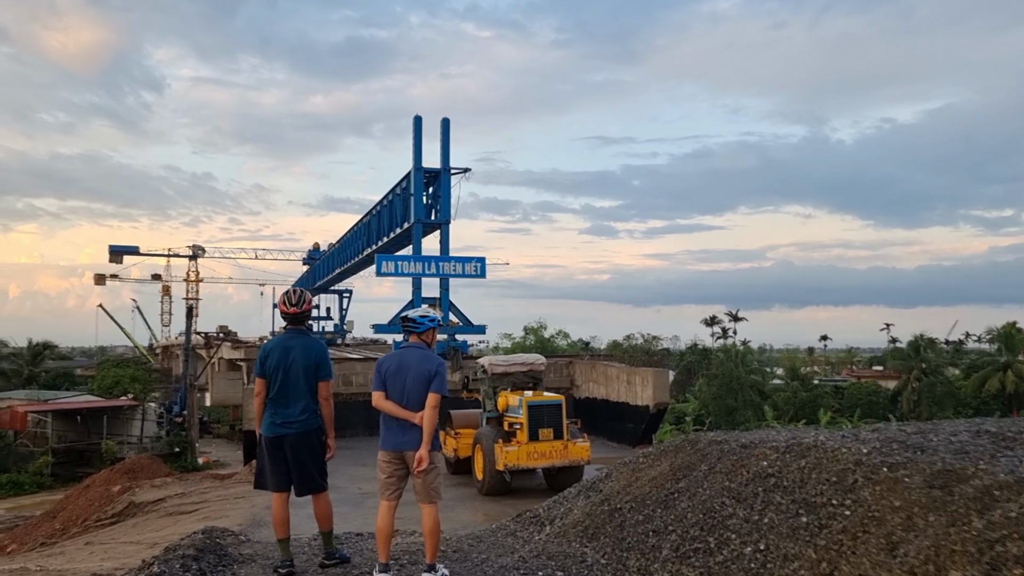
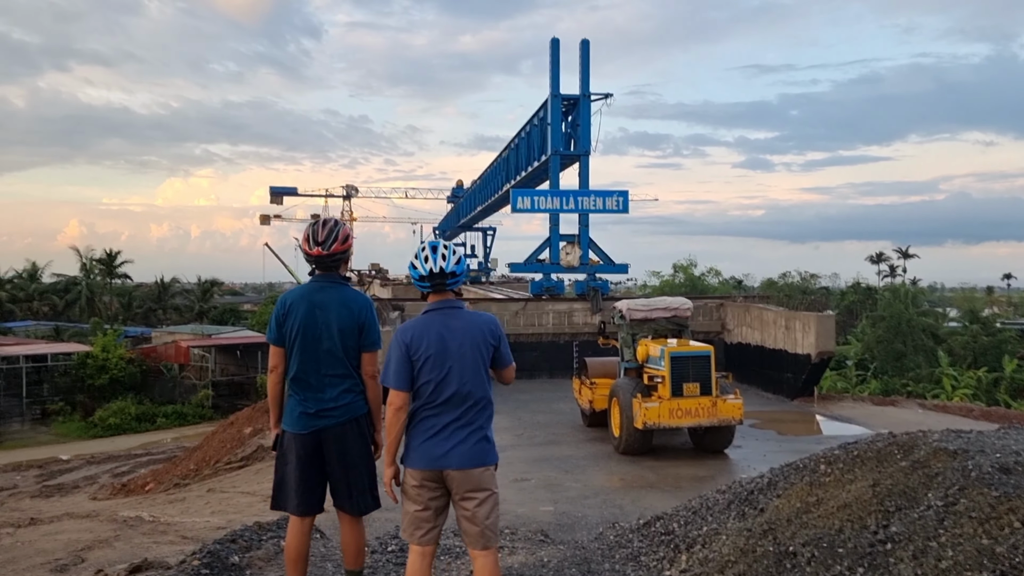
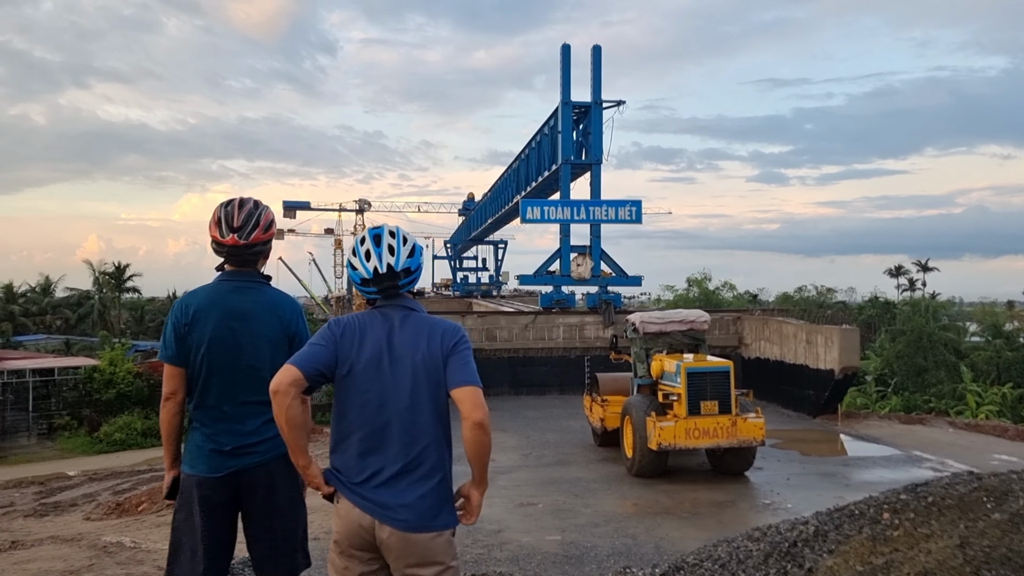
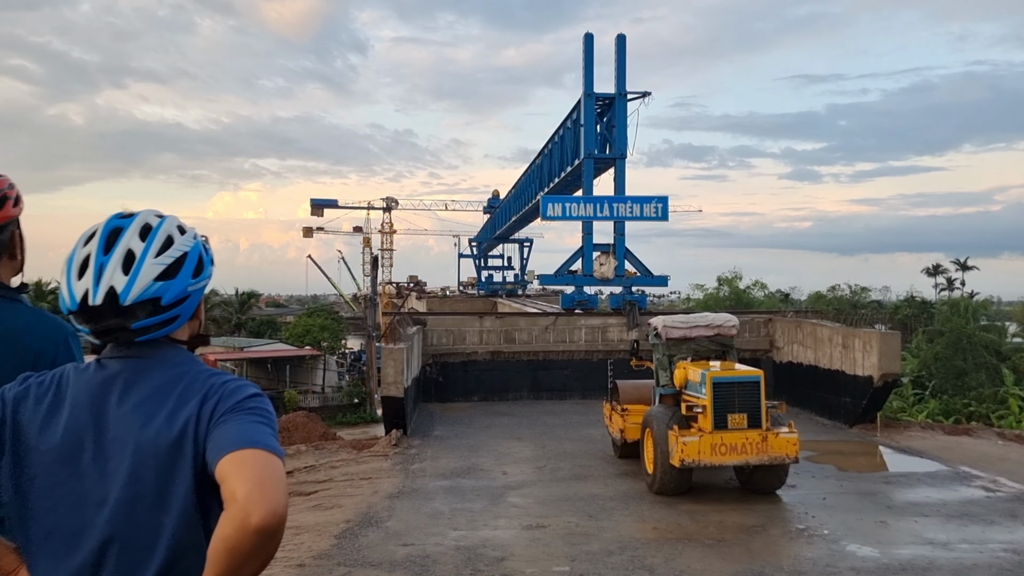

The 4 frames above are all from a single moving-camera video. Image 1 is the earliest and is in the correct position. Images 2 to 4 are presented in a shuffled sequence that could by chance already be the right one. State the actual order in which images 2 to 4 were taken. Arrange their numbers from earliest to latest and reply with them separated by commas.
2, 3, 4
